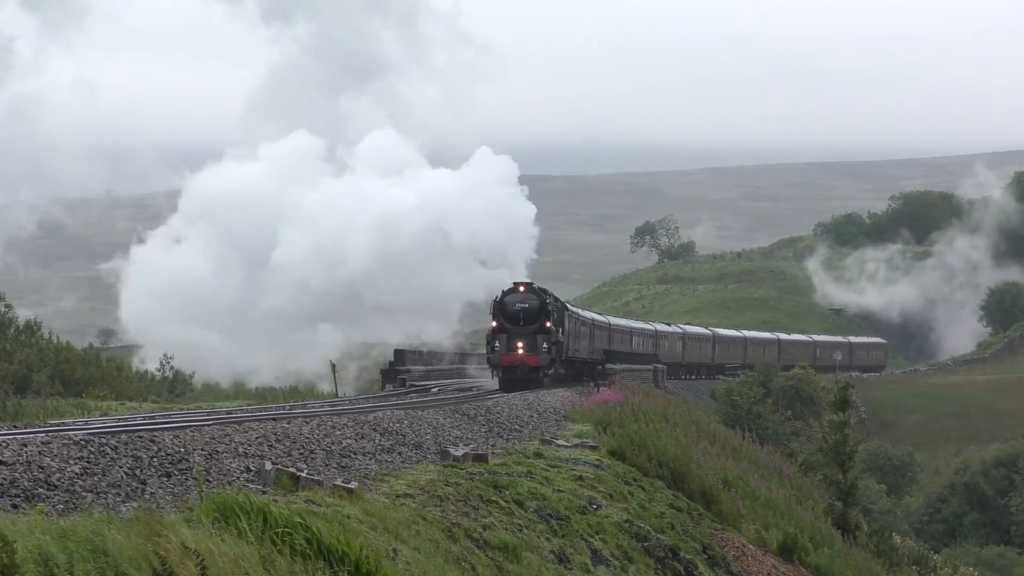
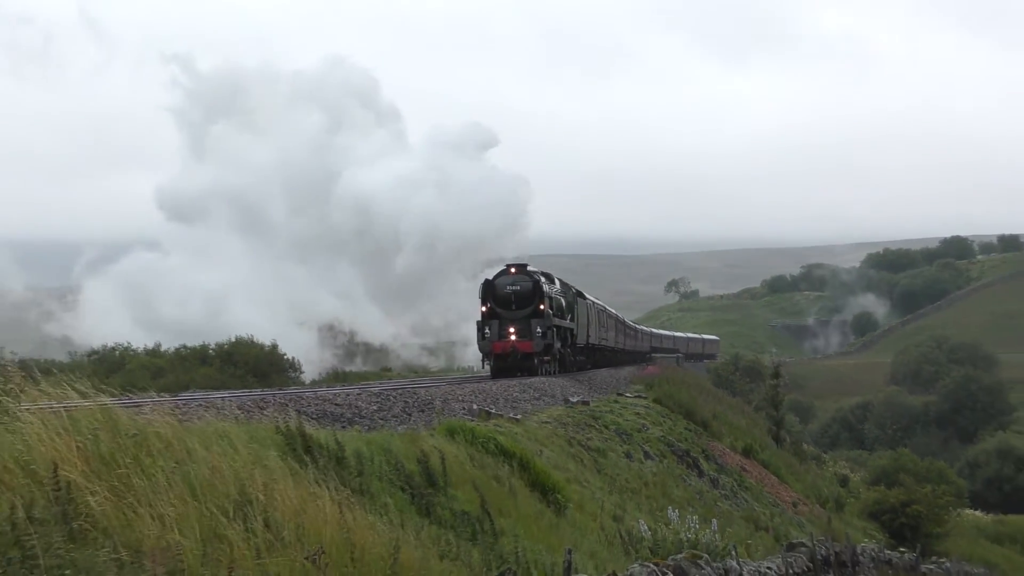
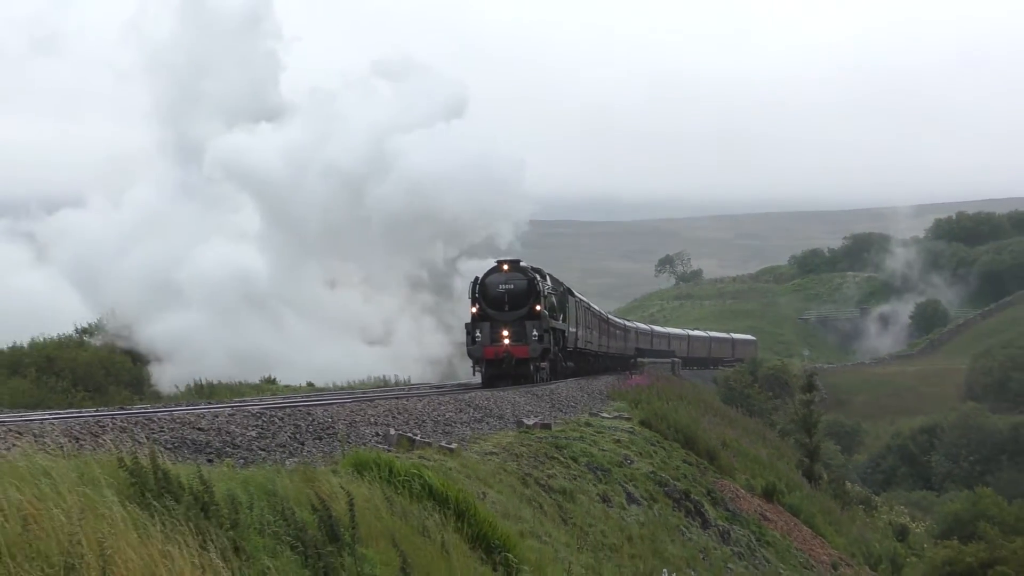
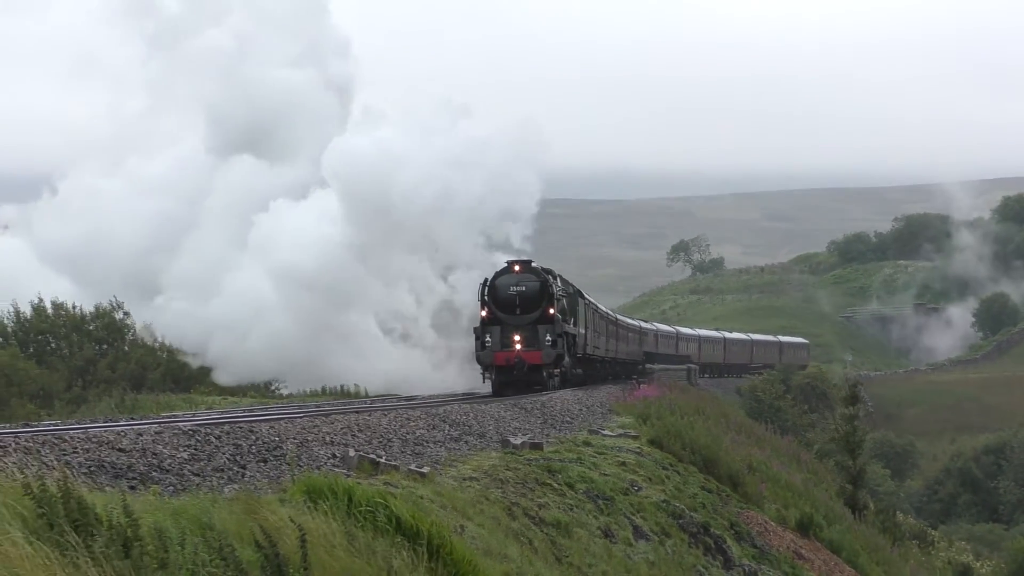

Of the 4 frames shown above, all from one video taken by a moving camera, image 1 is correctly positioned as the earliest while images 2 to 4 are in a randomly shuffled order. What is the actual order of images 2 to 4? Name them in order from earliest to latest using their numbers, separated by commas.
4, 3, 2
